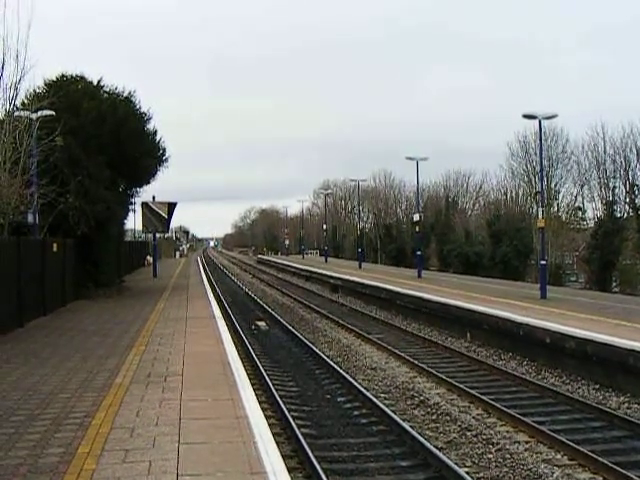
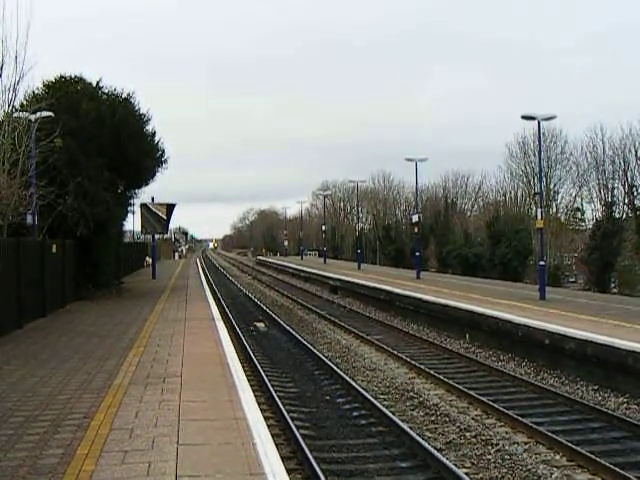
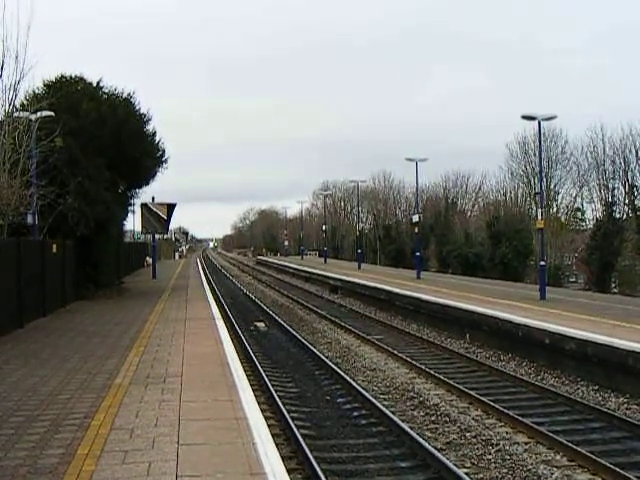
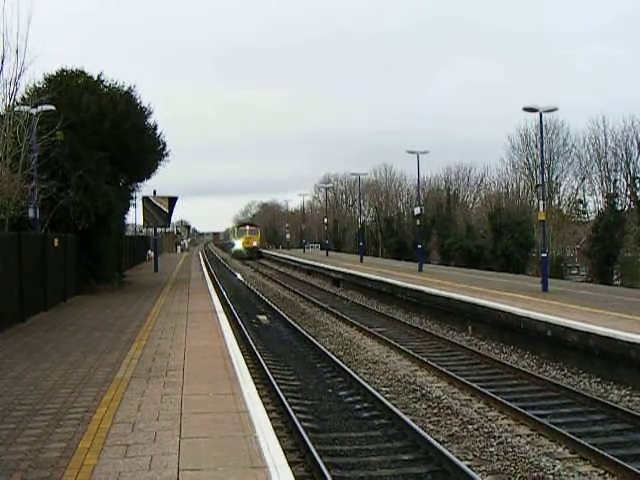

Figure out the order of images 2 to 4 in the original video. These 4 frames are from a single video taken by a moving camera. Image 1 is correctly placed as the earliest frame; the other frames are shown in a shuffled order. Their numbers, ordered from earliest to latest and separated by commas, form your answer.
3, 2, 4
